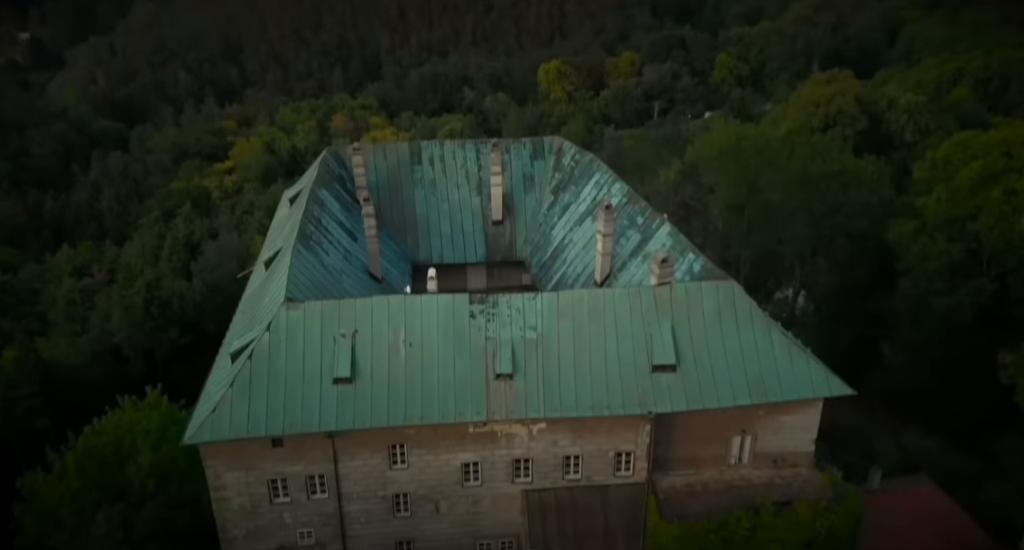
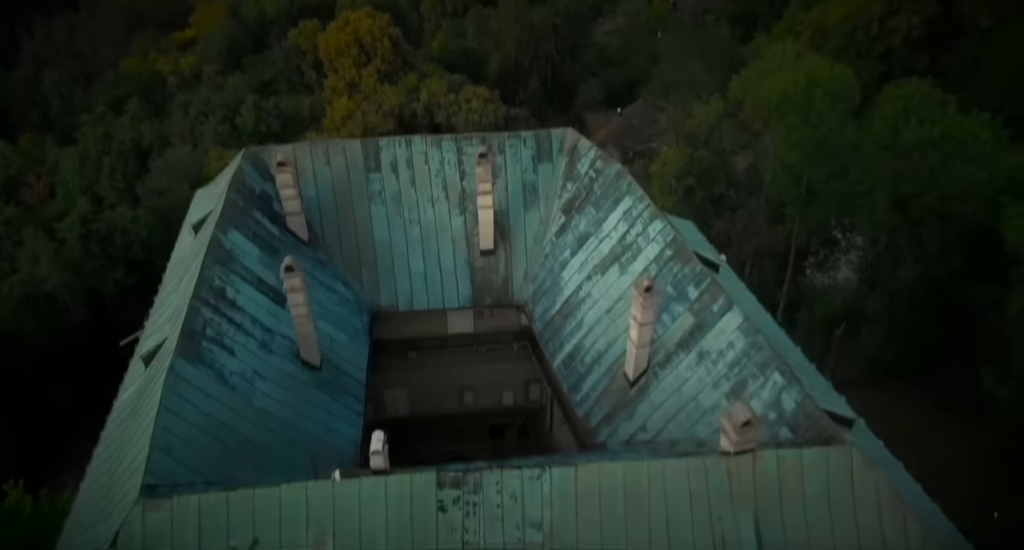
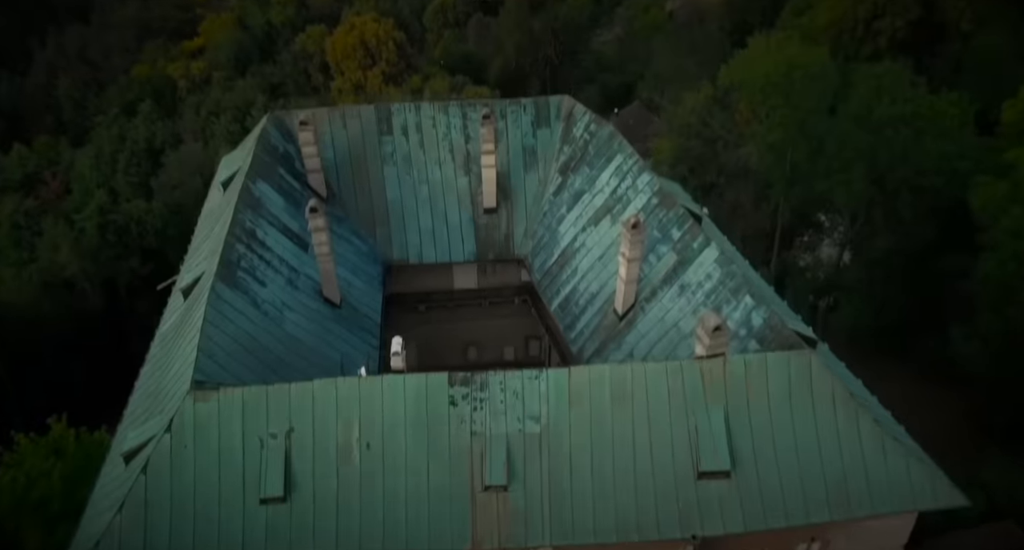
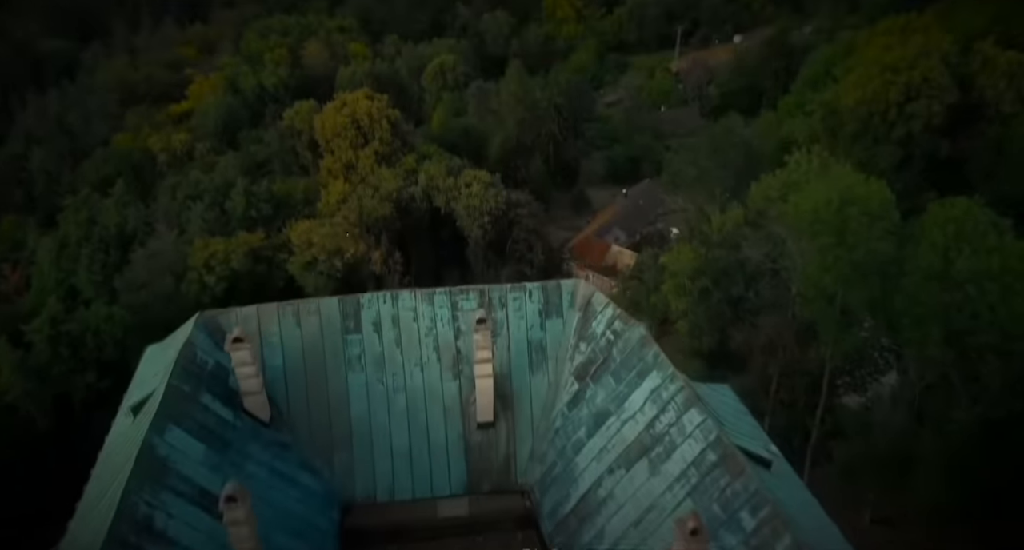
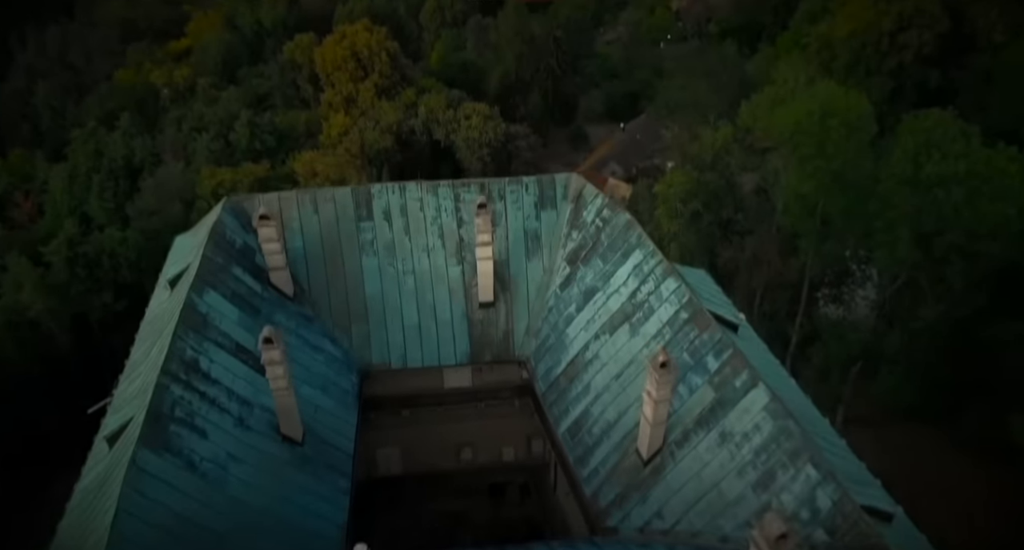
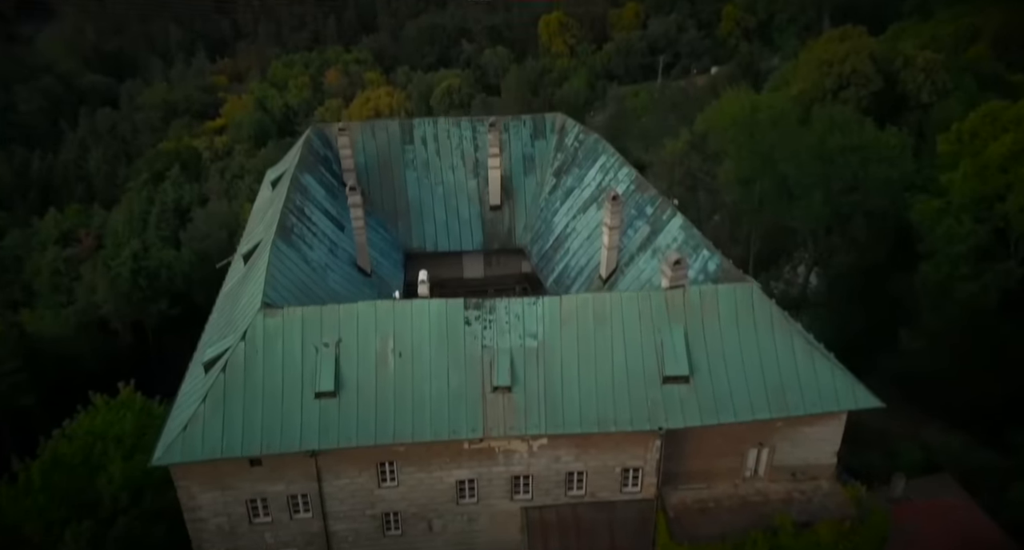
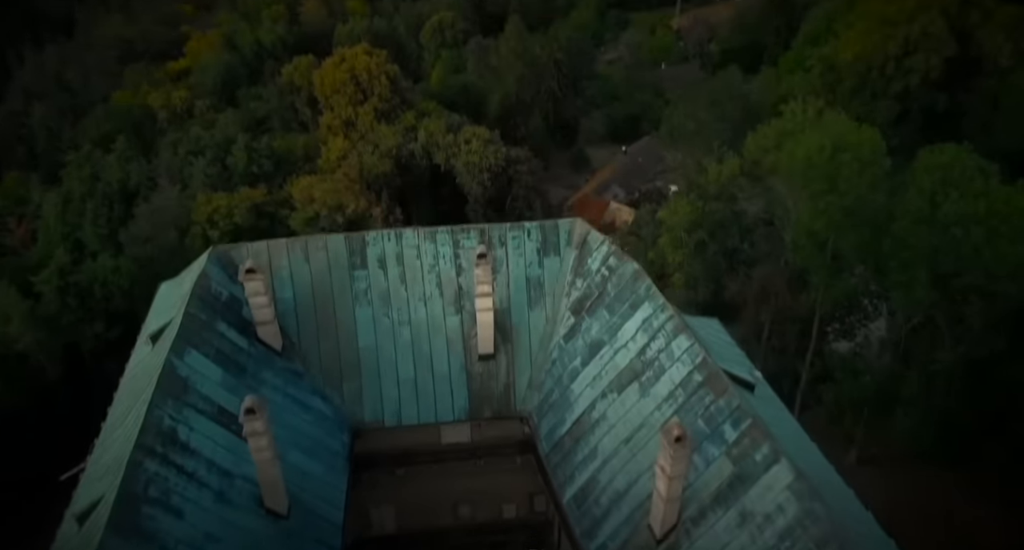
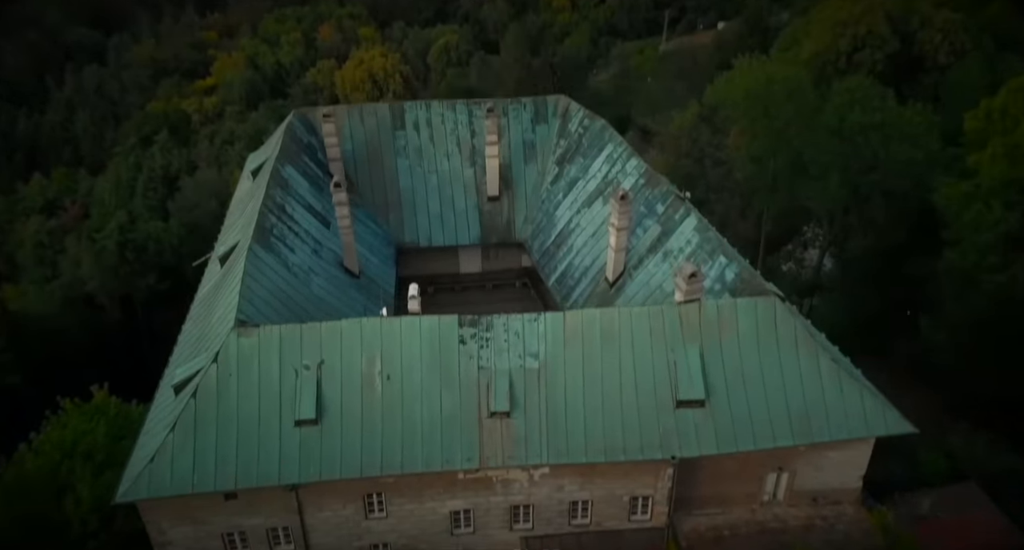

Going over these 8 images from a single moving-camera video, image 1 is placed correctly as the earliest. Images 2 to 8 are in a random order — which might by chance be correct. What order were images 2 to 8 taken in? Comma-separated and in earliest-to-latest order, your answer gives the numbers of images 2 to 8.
6, 8, 3, 2, 5, 7, 4
